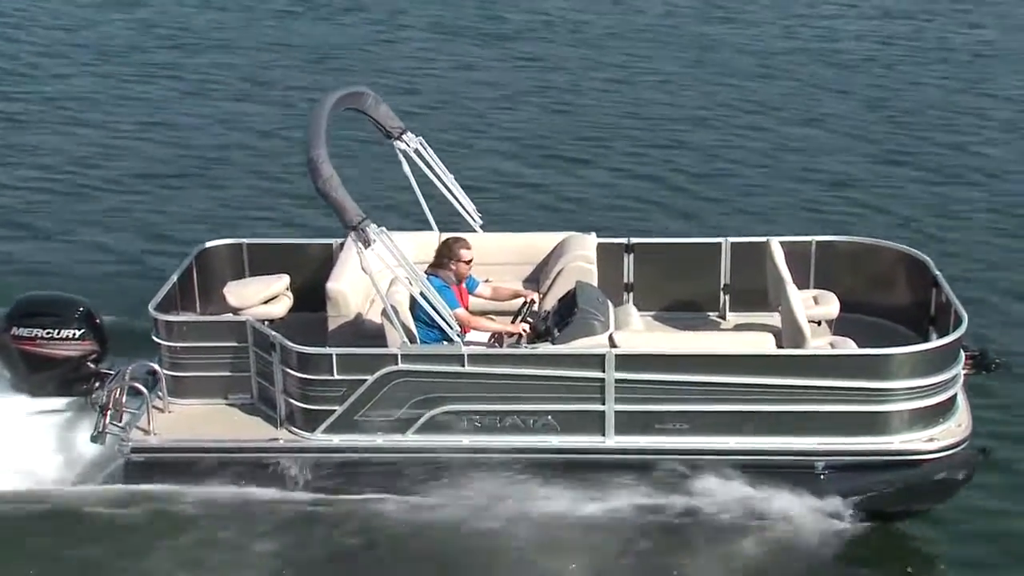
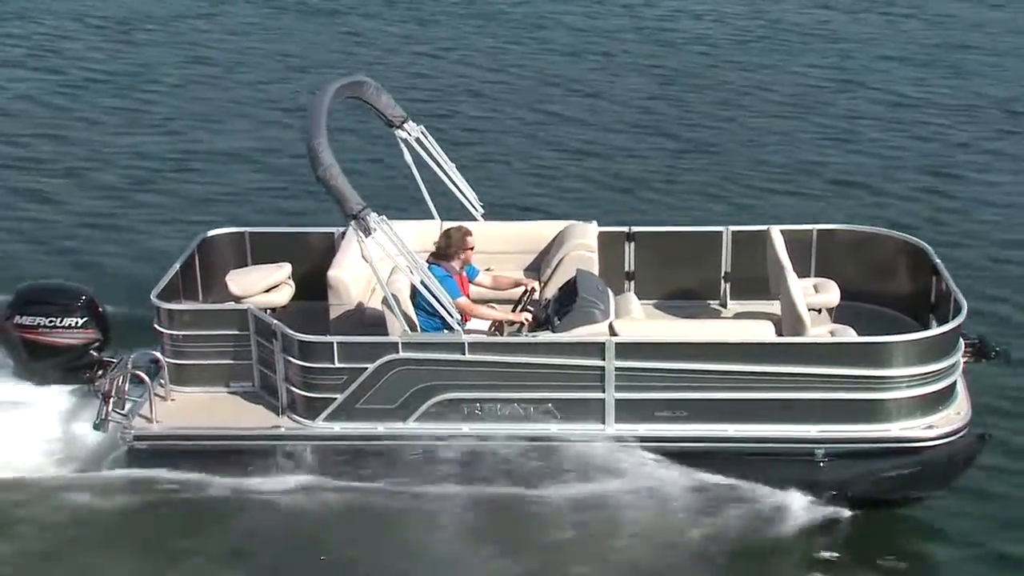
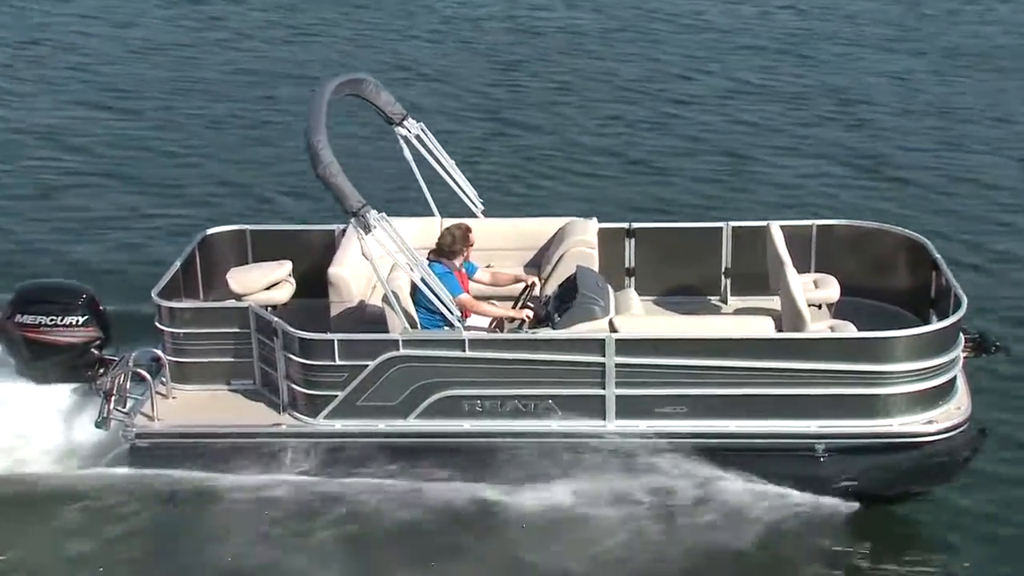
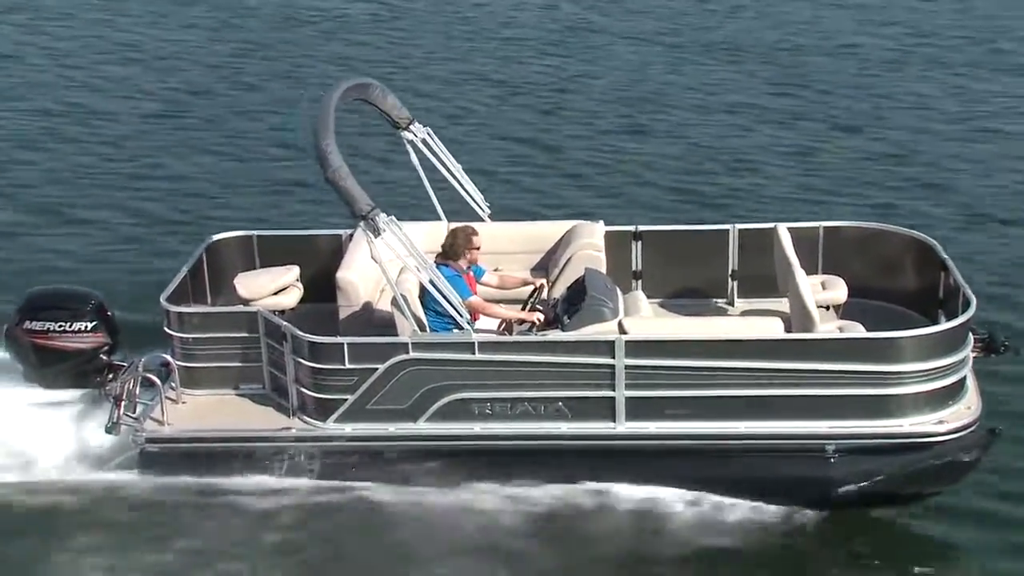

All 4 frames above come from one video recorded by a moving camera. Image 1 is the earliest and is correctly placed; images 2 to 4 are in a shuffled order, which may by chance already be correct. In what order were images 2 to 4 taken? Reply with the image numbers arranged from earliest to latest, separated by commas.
2, 3, 4
